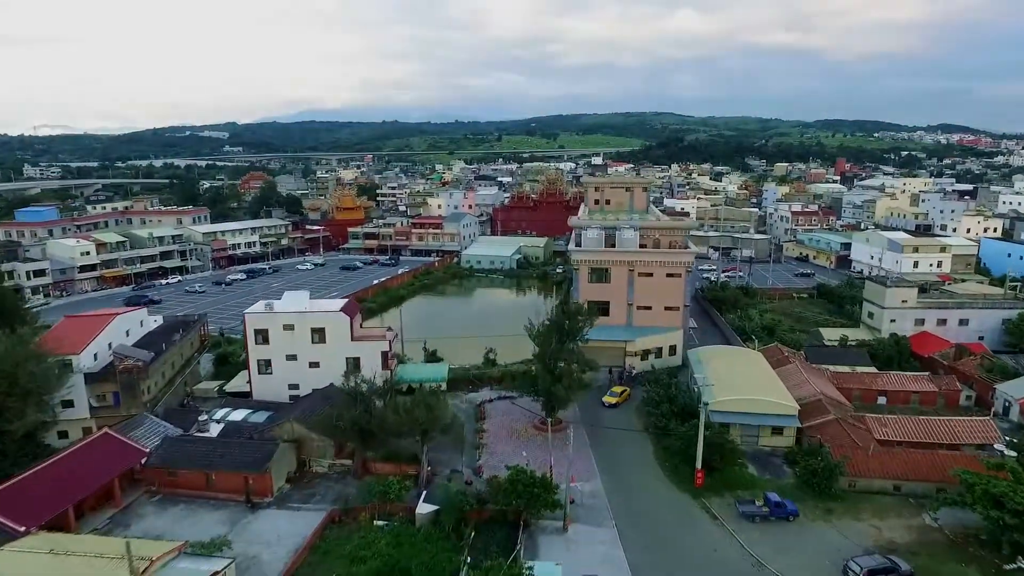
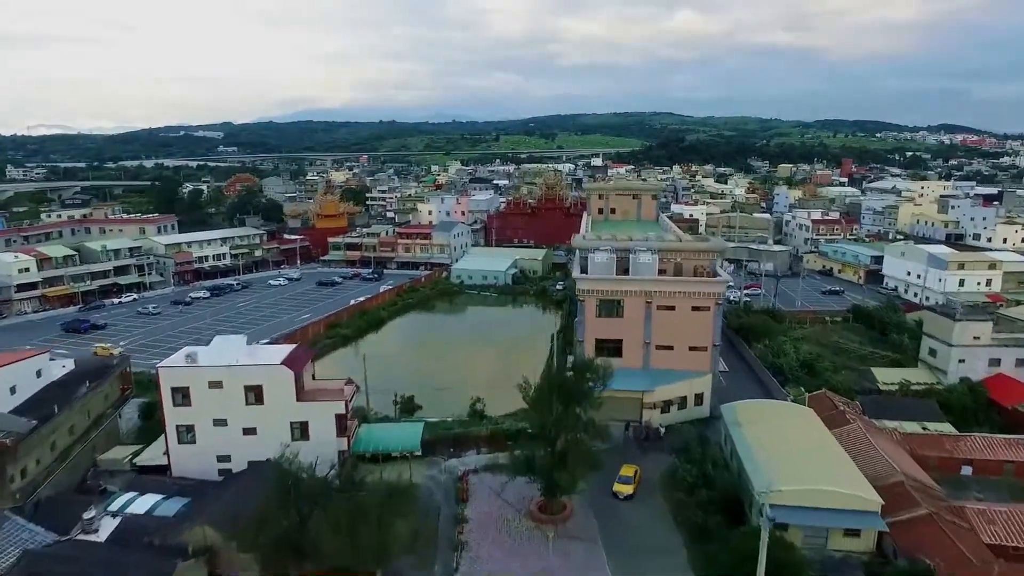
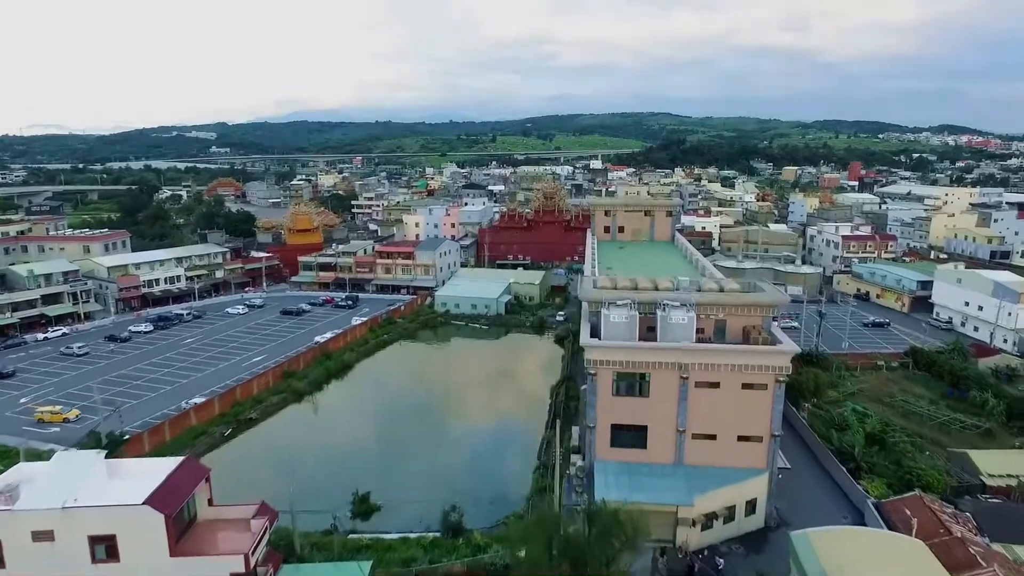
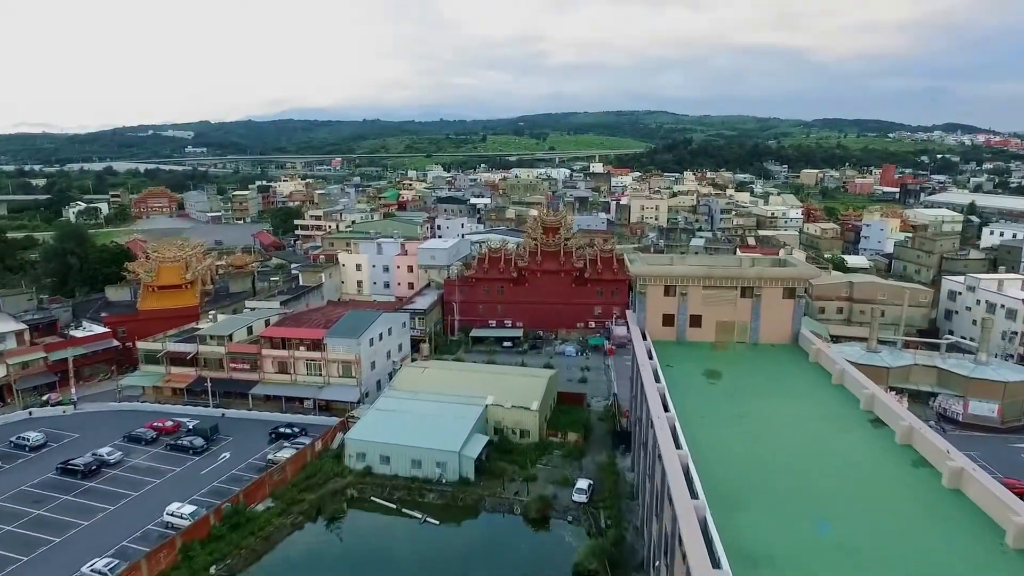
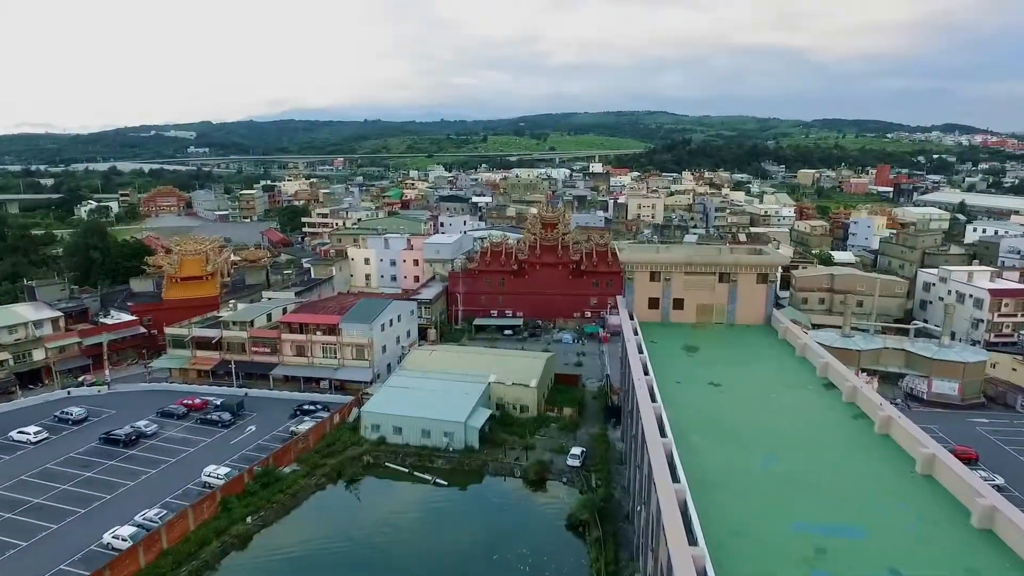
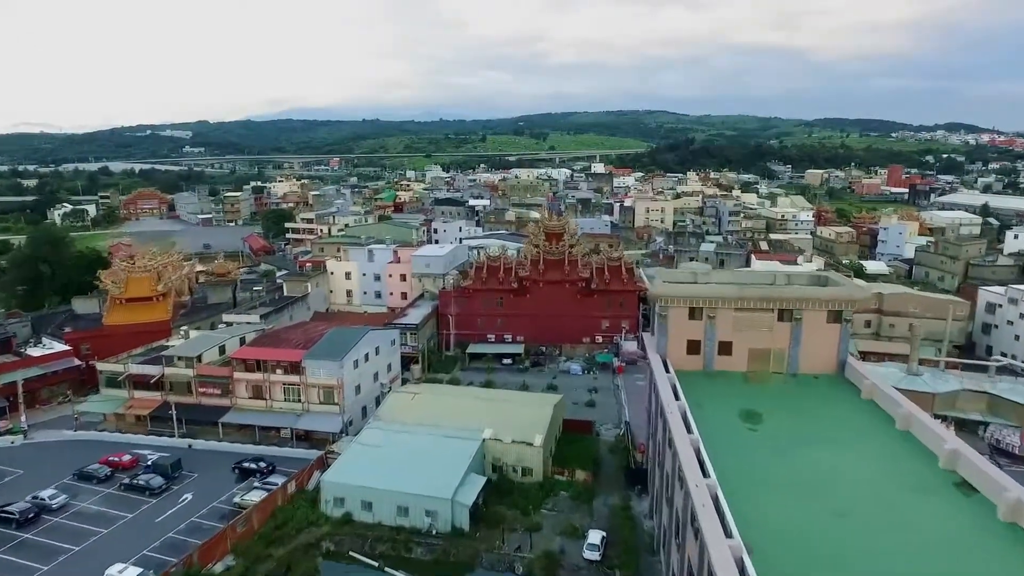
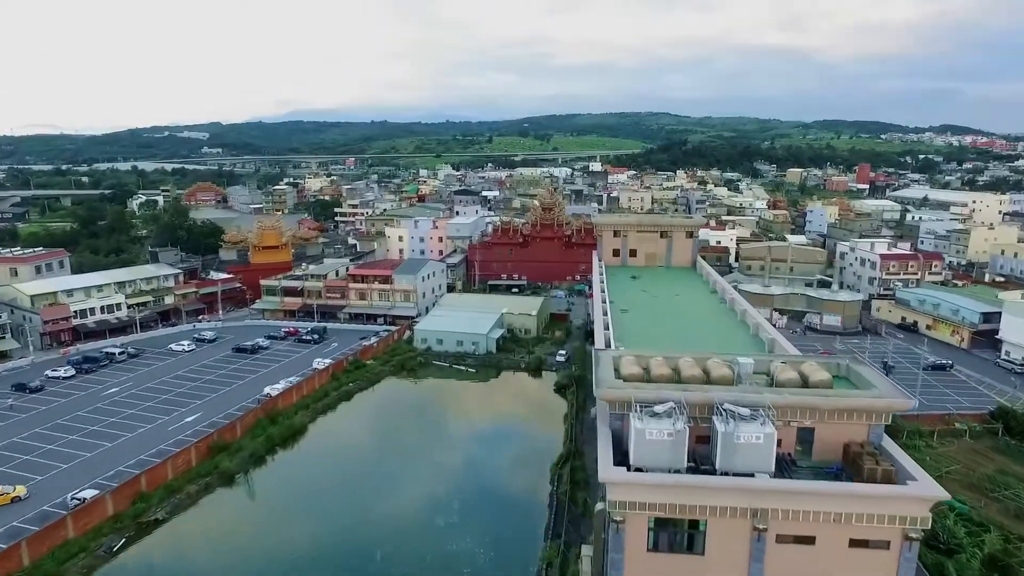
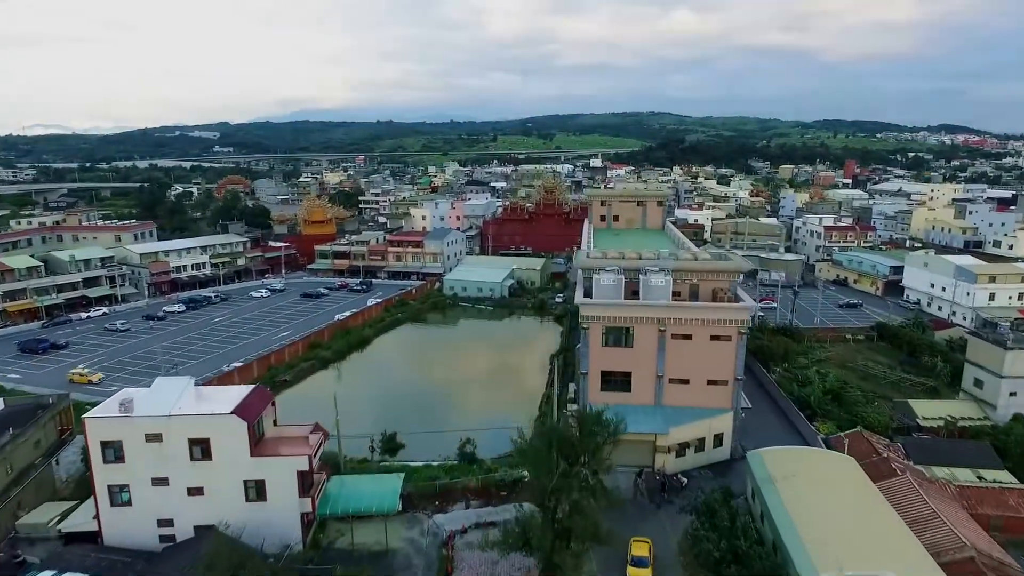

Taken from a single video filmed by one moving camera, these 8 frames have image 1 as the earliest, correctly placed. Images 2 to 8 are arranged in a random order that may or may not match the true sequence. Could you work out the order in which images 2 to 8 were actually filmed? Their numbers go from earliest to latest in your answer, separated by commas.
2, 8, 3, 7, 5, 4, 6
